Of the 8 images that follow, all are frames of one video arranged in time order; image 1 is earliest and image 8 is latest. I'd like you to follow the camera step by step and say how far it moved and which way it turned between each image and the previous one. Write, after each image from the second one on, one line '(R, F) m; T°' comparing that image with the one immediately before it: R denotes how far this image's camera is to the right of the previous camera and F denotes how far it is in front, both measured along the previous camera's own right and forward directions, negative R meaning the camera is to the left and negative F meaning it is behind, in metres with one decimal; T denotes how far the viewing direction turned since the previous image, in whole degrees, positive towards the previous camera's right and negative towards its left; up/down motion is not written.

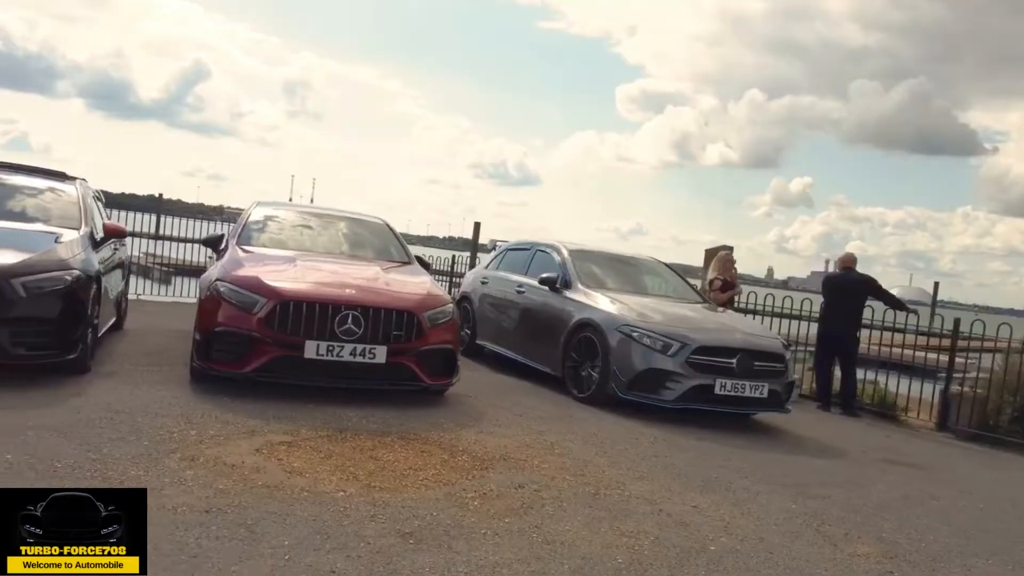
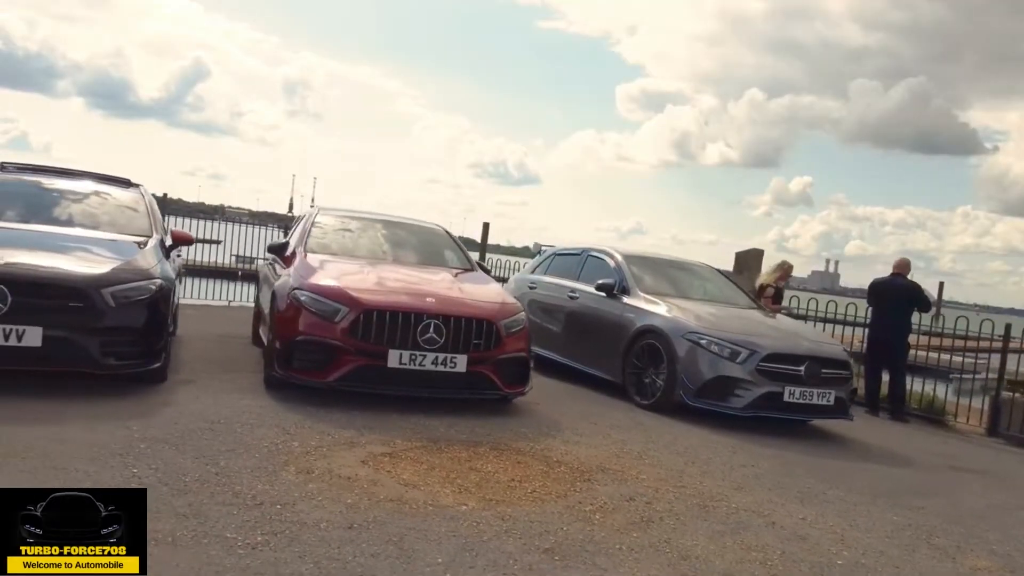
(-0.5, 0.0) m; 0°
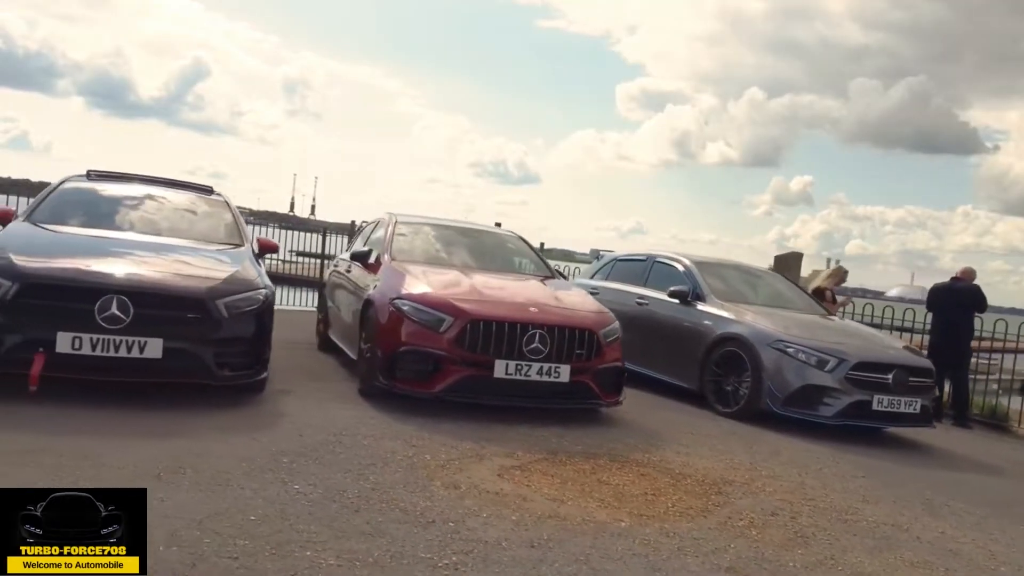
(-0.7, 0.0) m; 0°
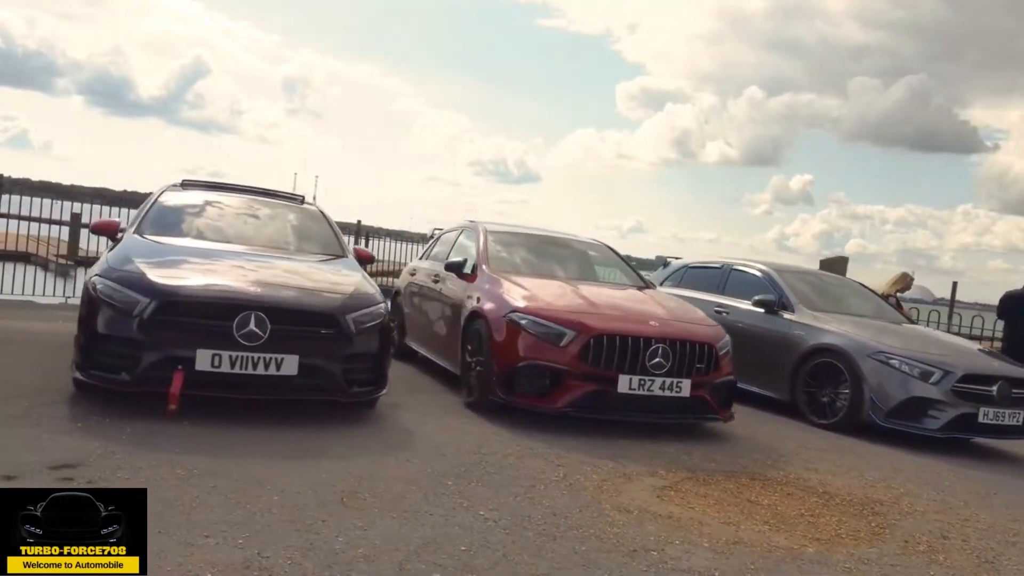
(-0.8, +0.1) m; 0°
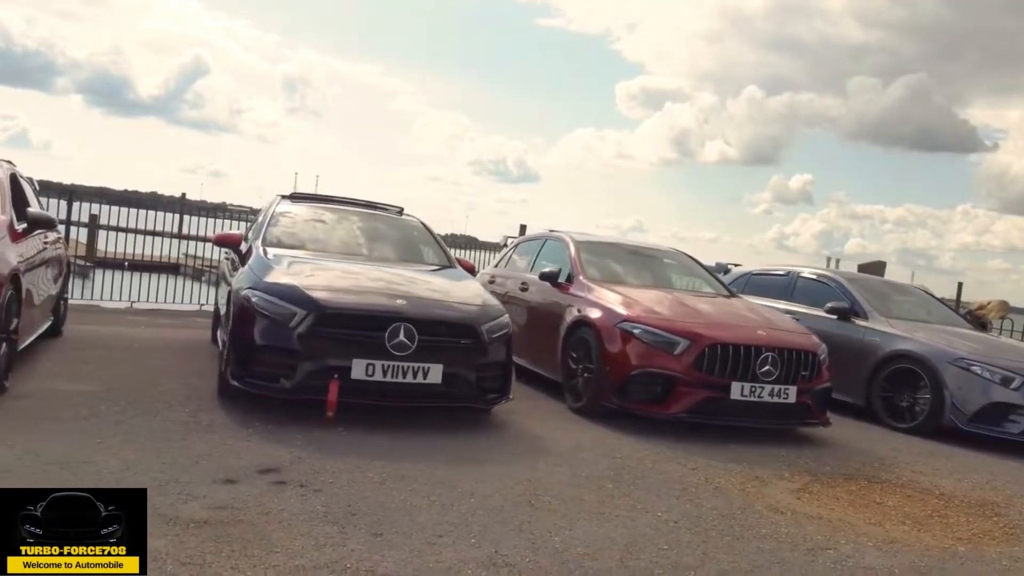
(-0.7, -0.3) m; 0°
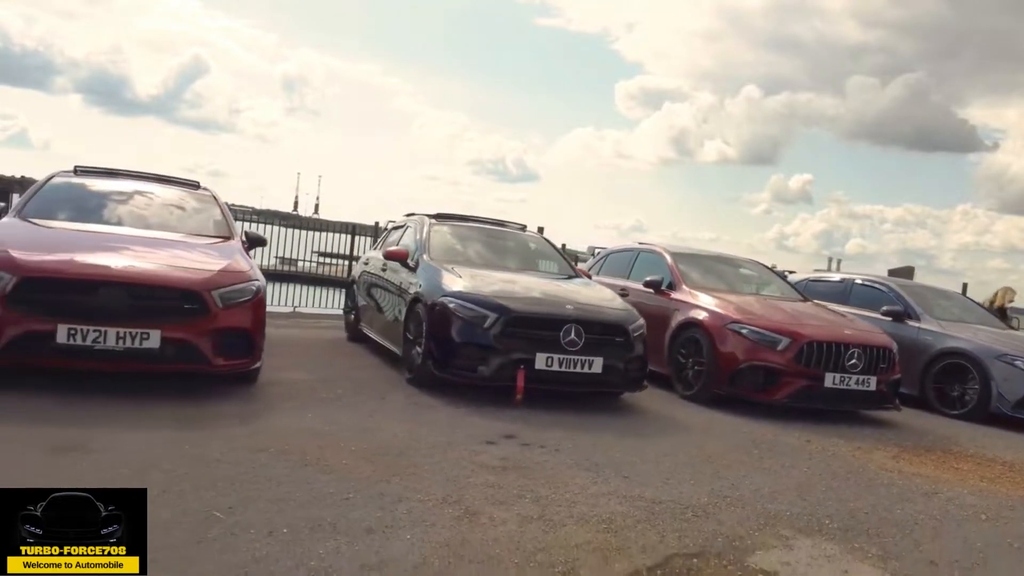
(-1.0, -1.3) m; 0°
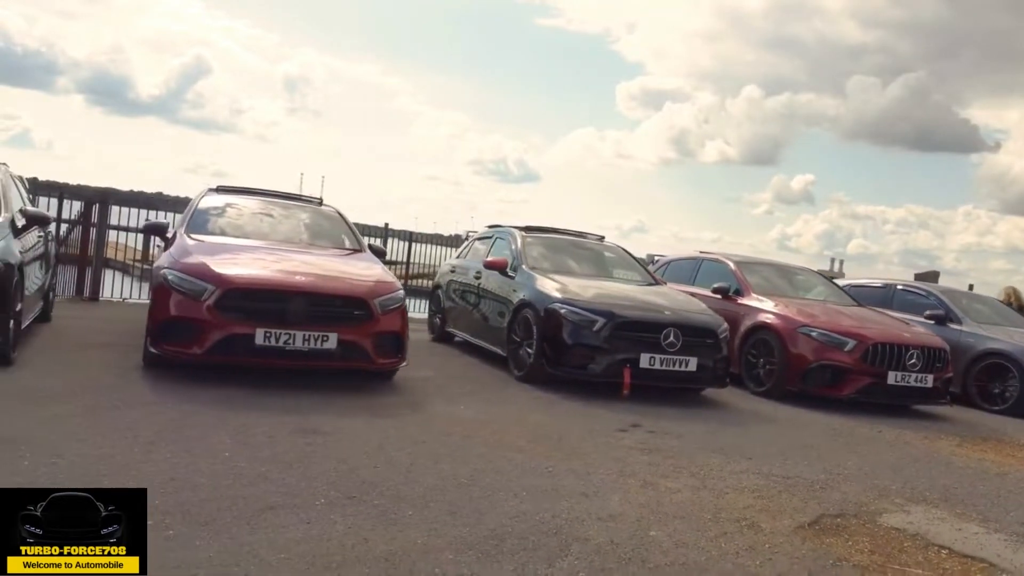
(-0.8, -0.9) m; 0°
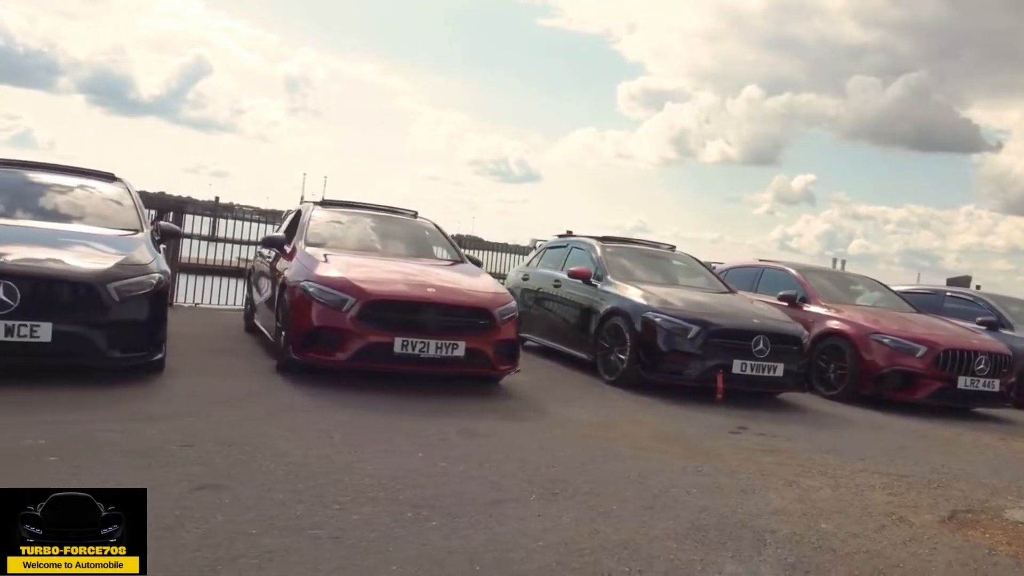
(-0.8, -0.4) m; 0°
